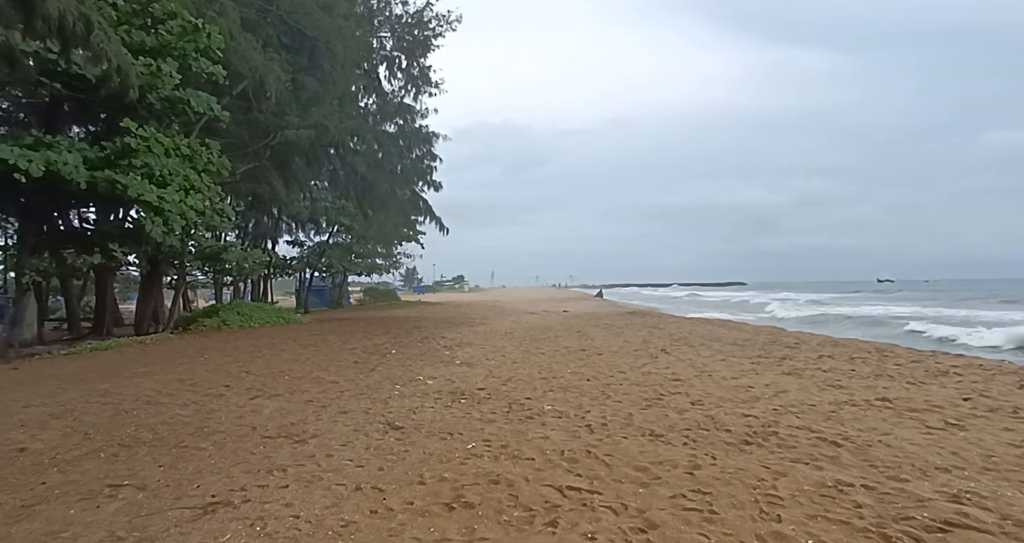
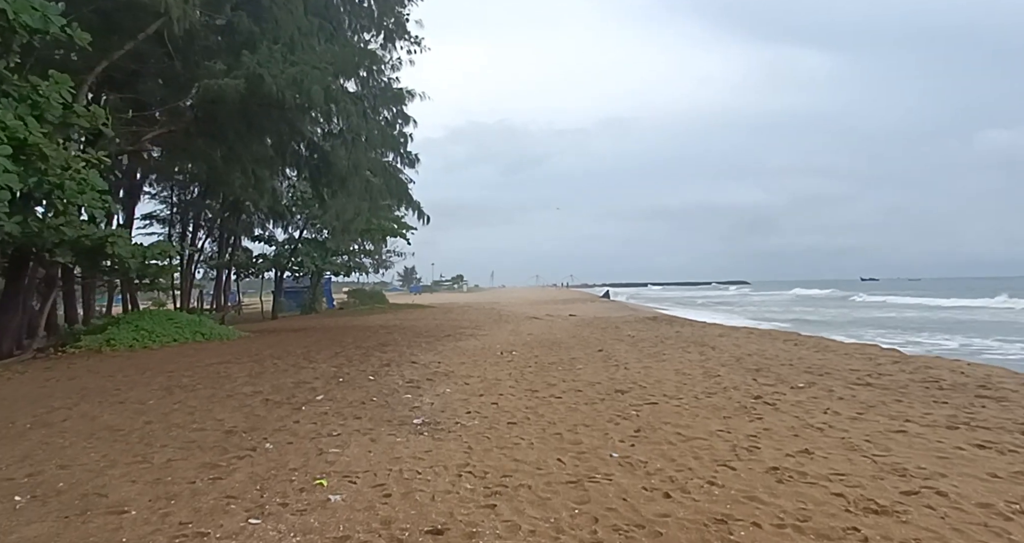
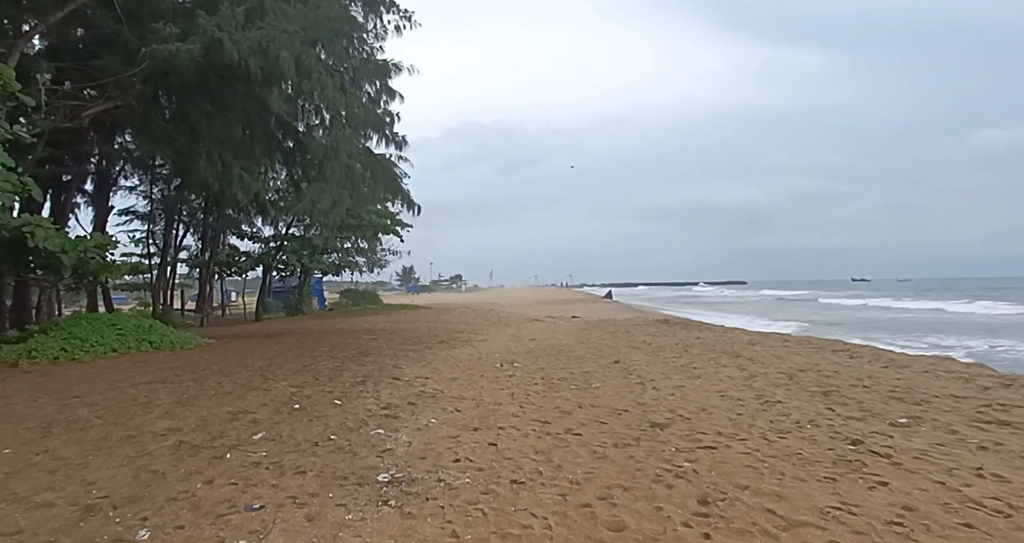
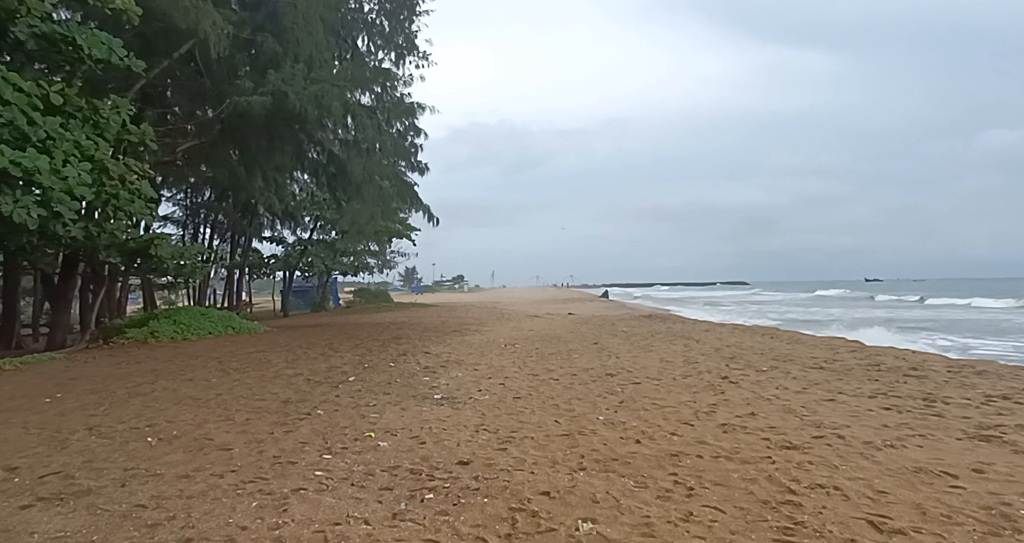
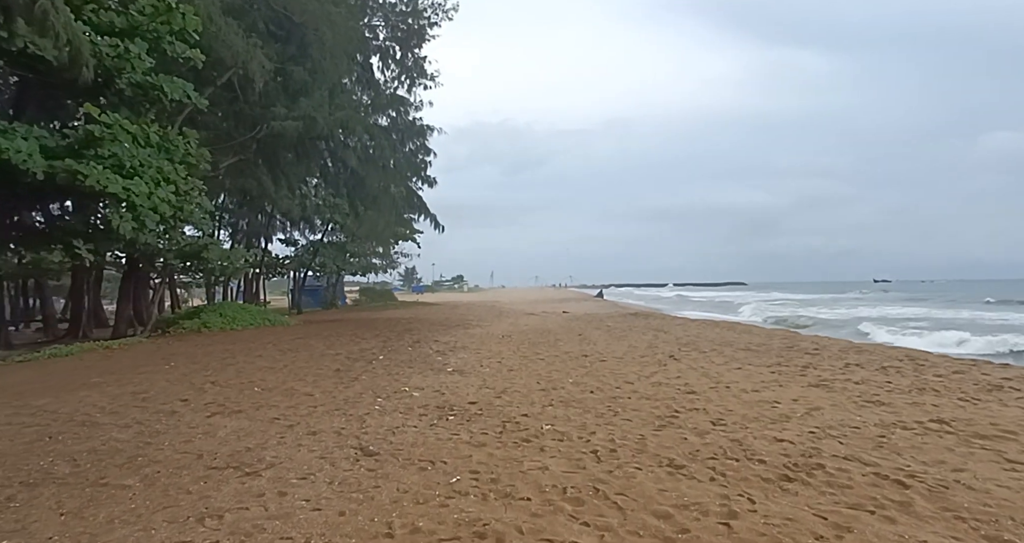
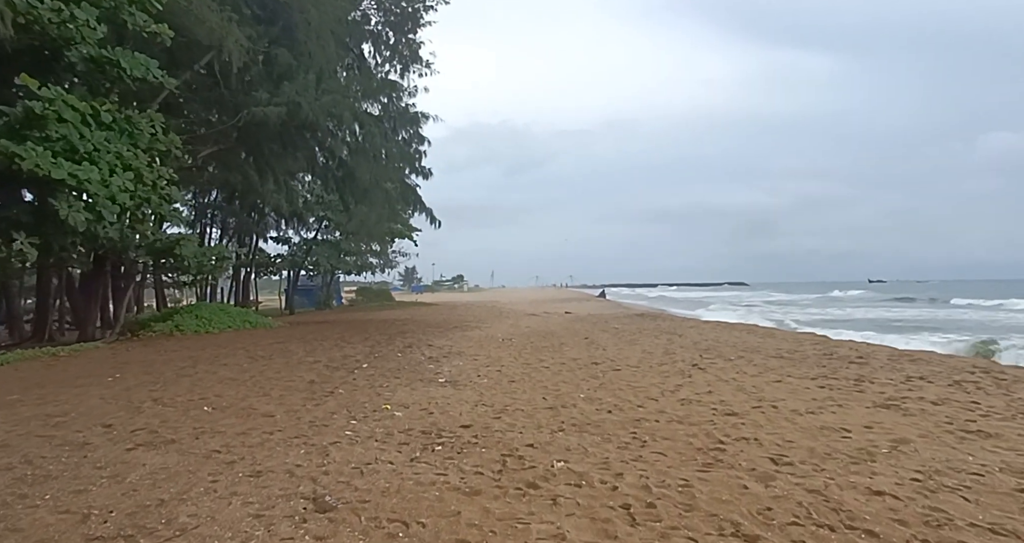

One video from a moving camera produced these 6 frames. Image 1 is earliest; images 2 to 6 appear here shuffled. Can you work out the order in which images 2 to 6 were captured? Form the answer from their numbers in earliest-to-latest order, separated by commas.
5, 6, 4, 2, 3
